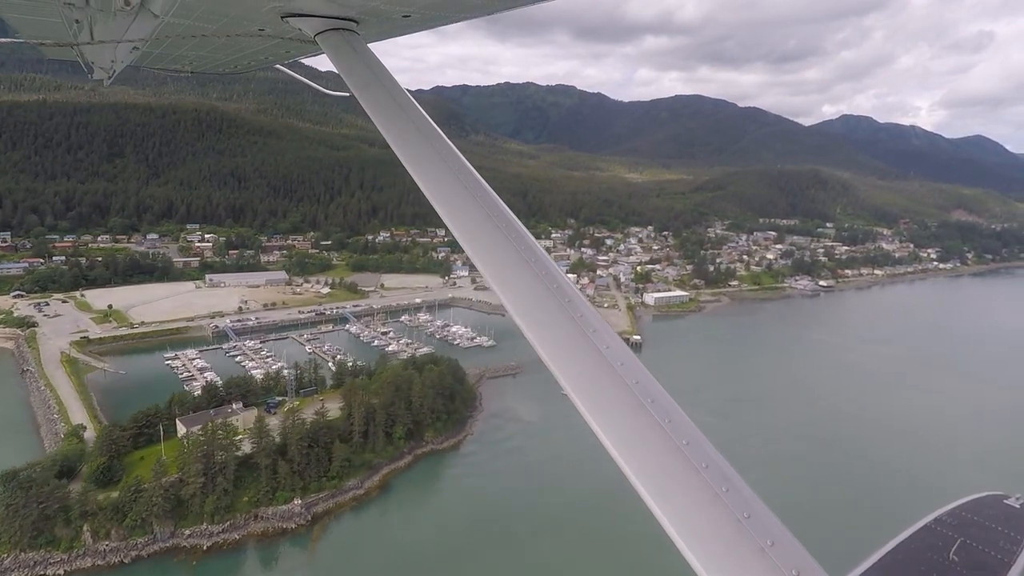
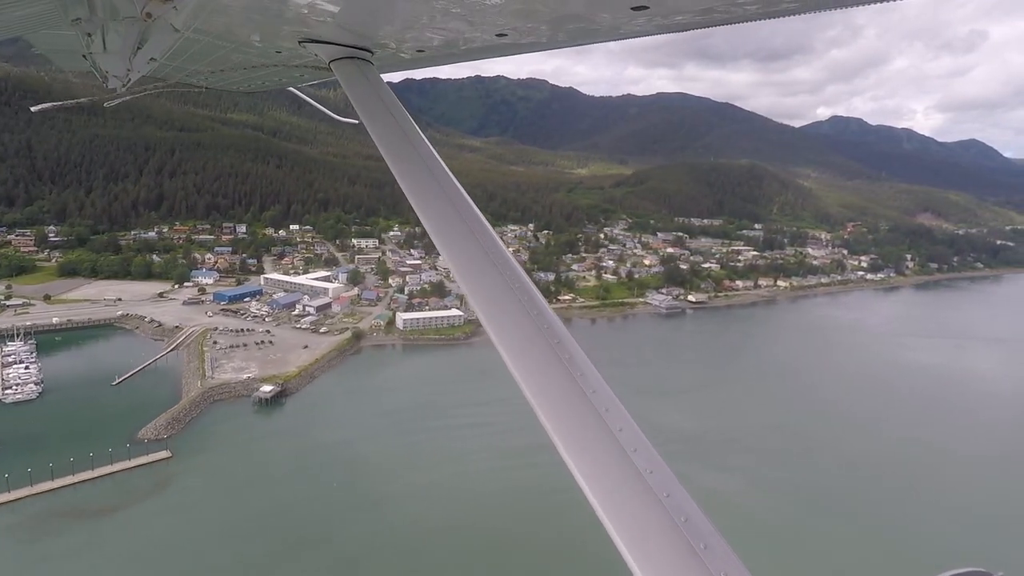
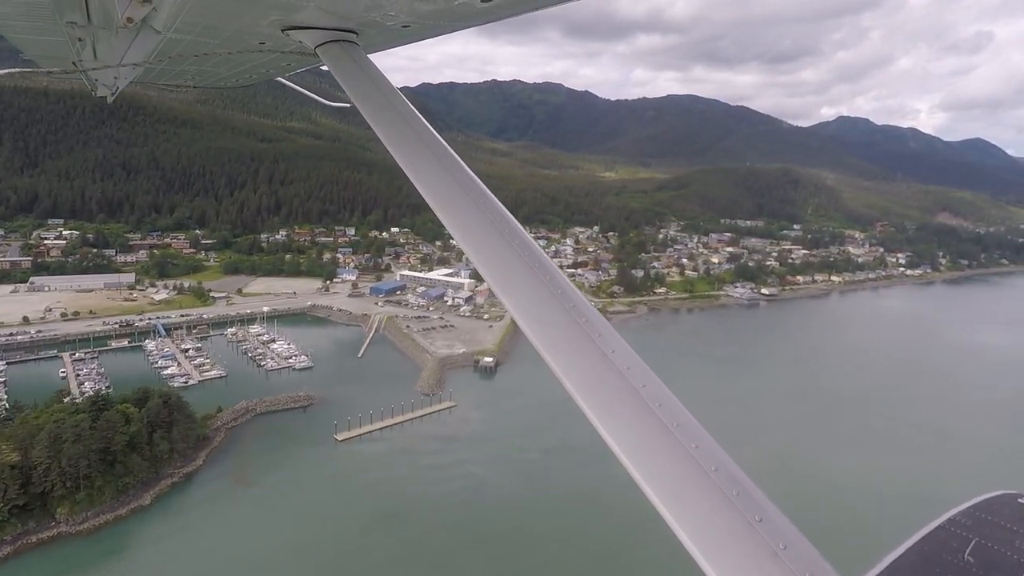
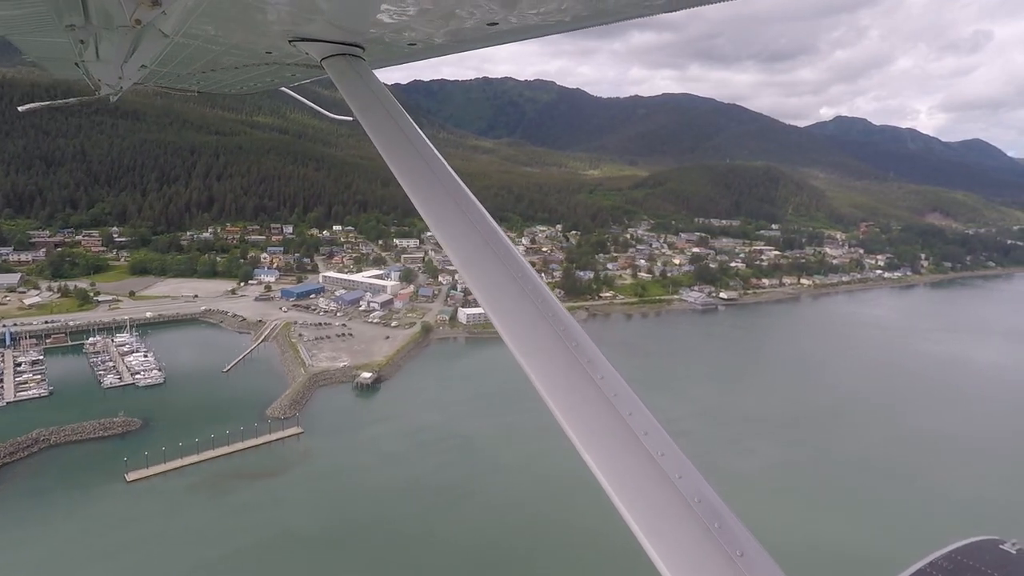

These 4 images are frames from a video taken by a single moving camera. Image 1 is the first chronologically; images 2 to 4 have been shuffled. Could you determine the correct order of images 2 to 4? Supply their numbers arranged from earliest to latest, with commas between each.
3, 4, 2
